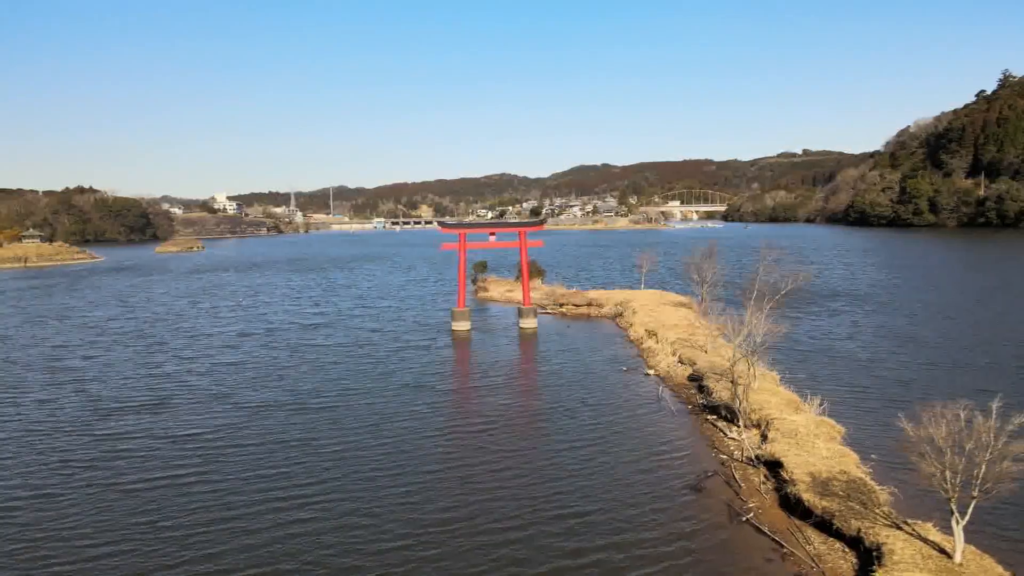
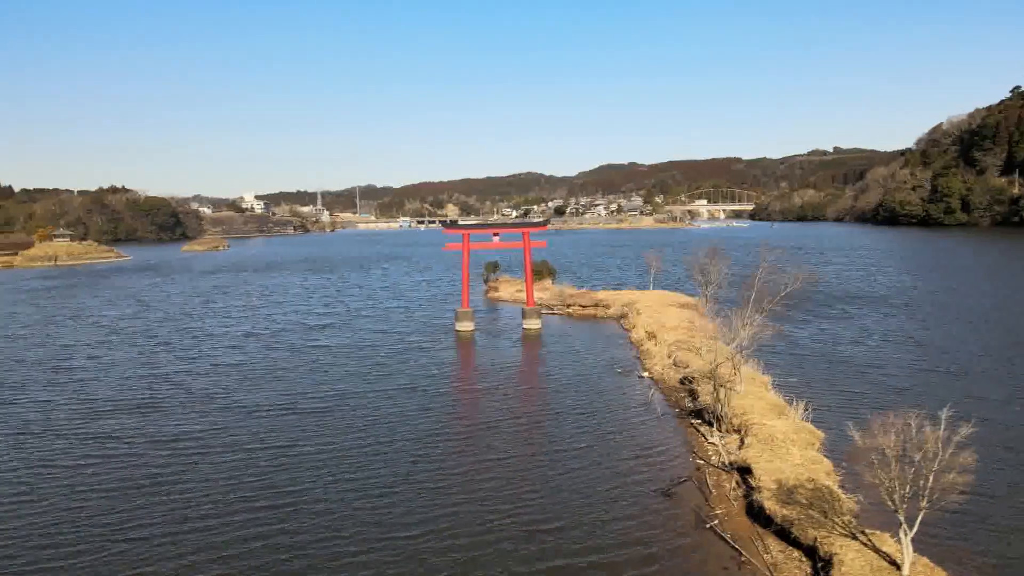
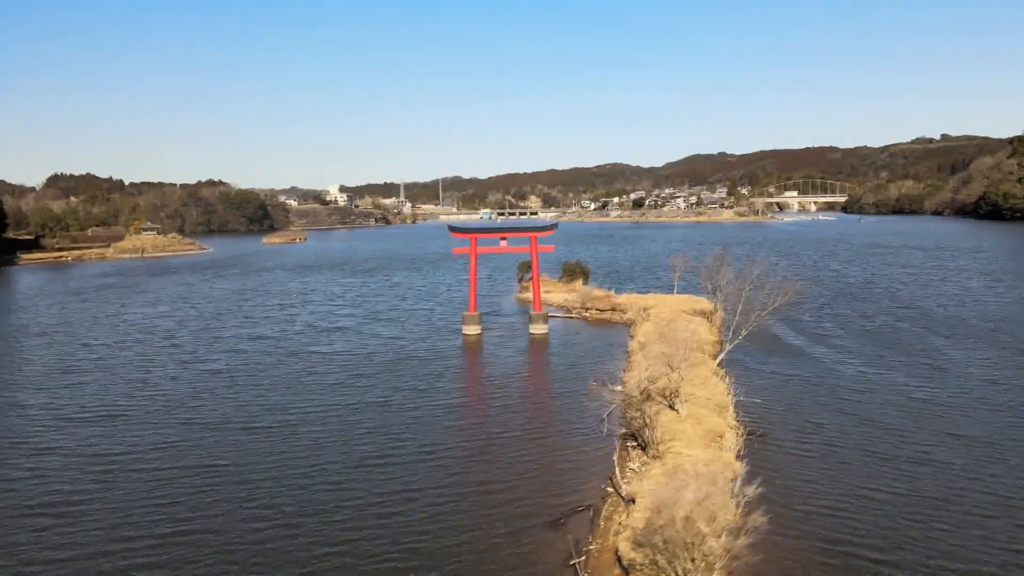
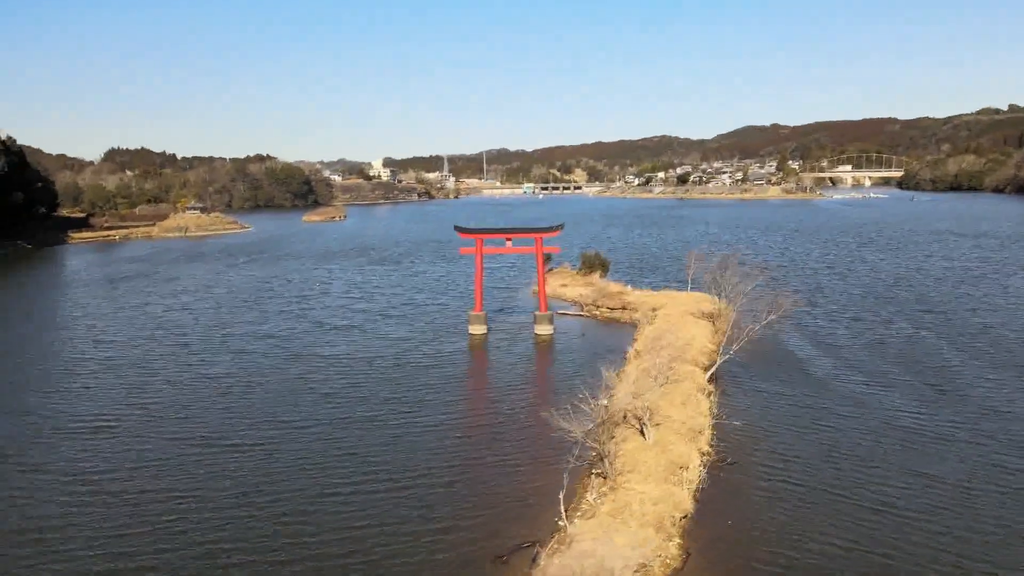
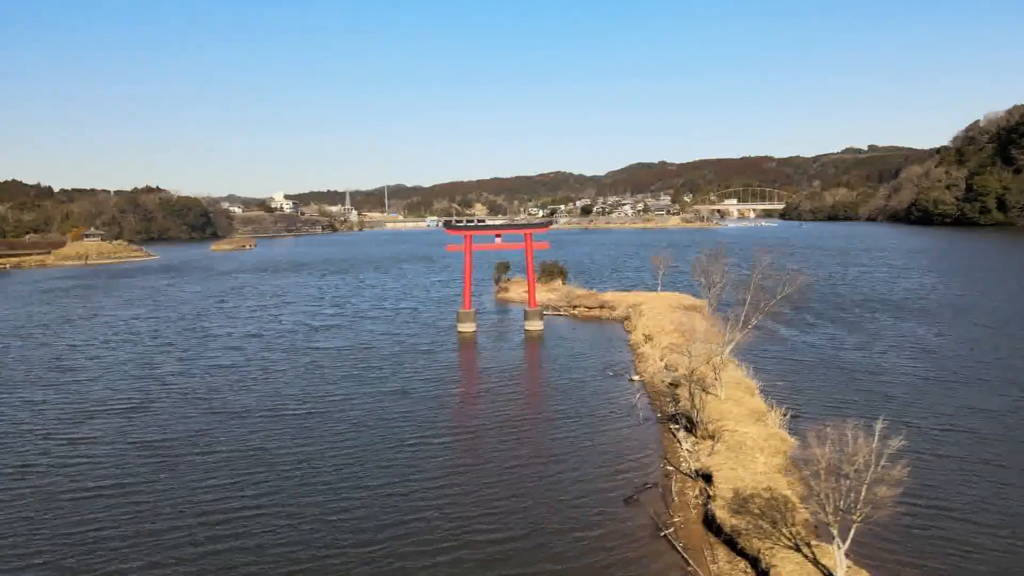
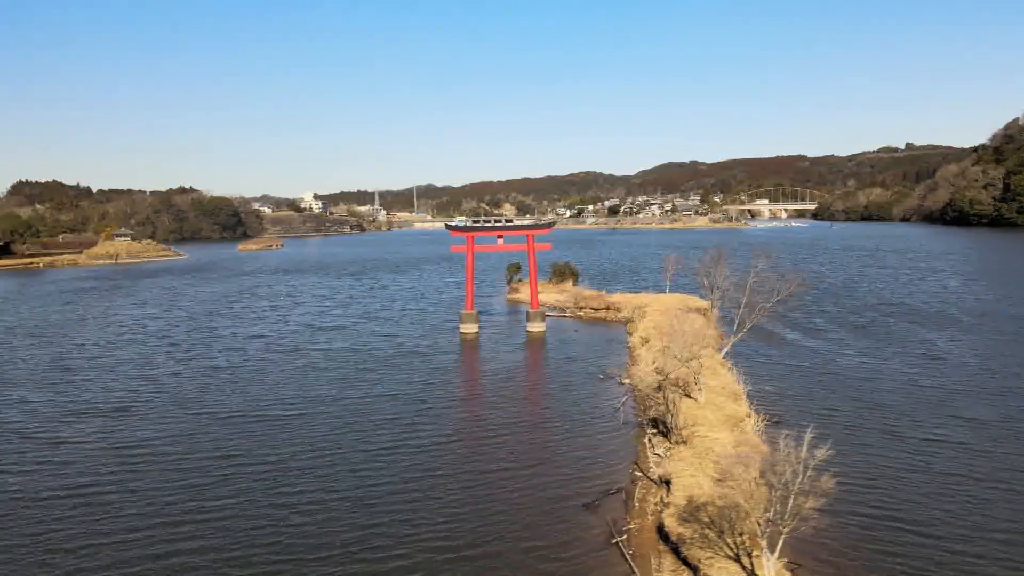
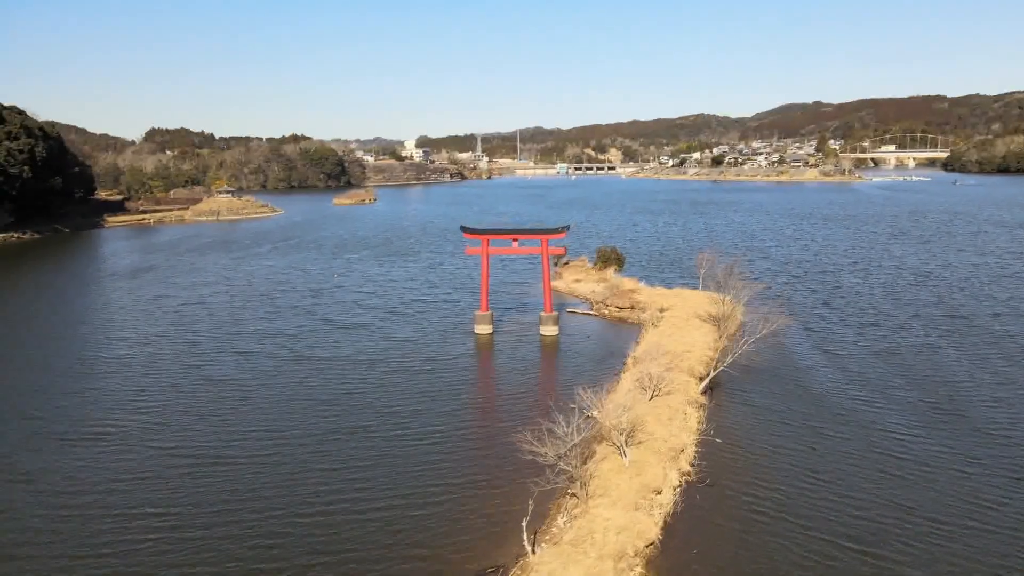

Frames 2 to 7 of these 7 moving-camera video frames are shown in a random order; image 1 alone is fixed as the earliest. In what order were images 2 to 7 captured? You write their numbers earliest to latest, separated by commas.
2, 5, 6, 3, 4, 7
